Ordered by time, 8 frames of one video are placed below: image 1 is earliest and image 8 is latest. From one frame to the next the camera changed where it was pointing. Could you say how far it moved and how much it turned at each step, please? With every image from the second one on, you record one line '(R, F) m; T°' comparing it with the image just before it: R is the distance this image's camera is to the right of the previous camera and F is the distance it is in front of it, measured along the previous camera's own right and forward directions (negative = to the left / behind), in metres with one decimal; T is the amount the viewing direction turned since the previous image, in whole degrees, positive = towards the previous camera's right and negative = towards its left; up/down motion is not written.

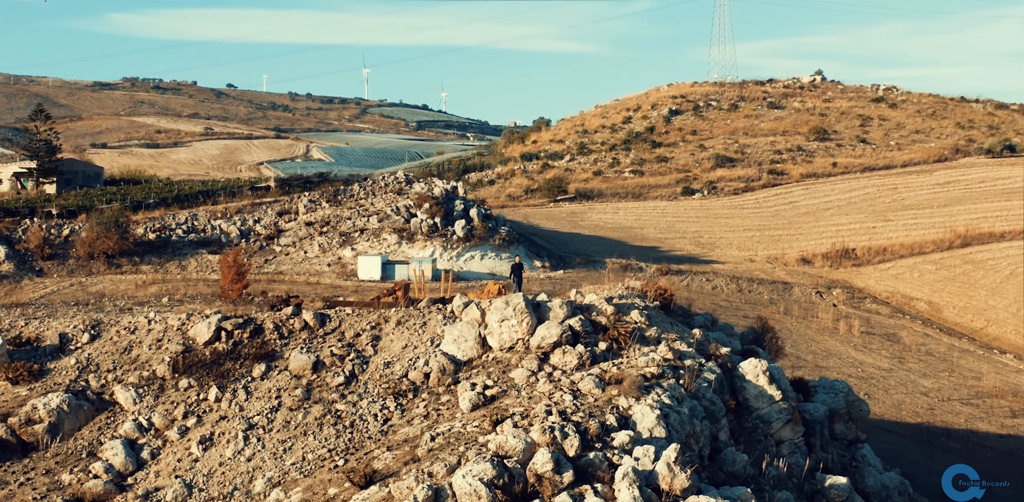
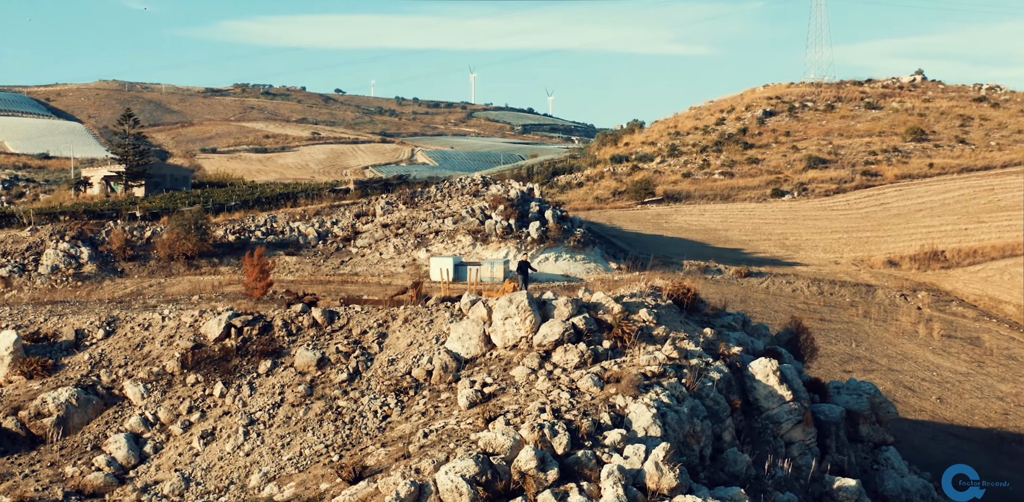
(+0.7, +0.1) m; -3°
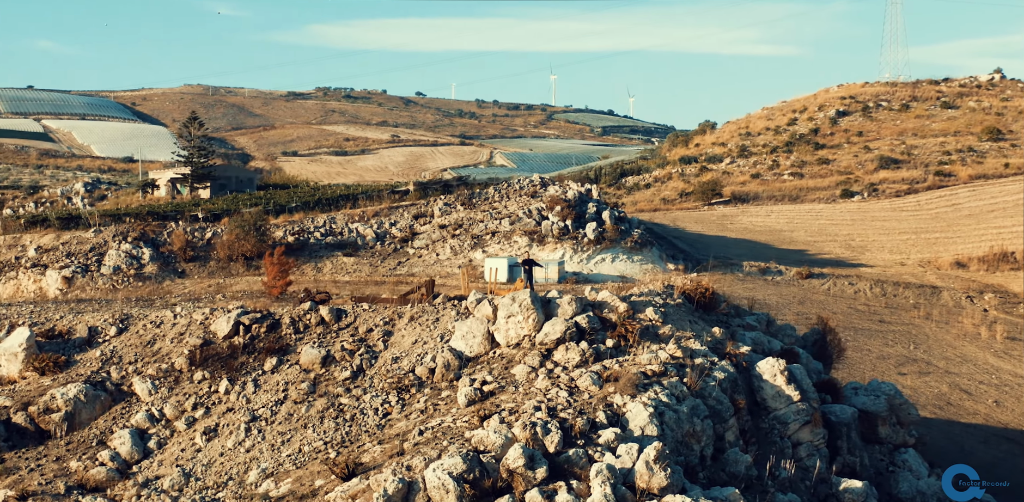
(+0.5, +0.1) m; -2°
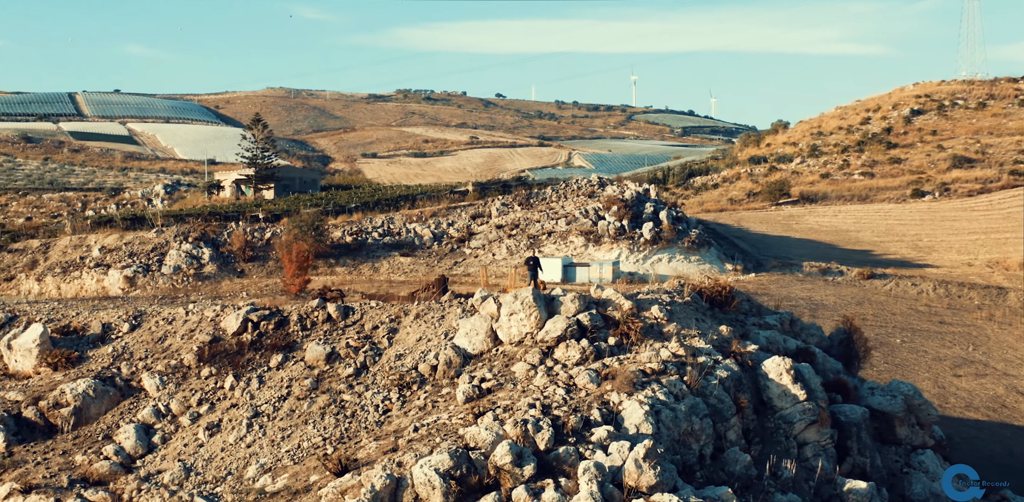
(+0.5, +0.1) m; -2°
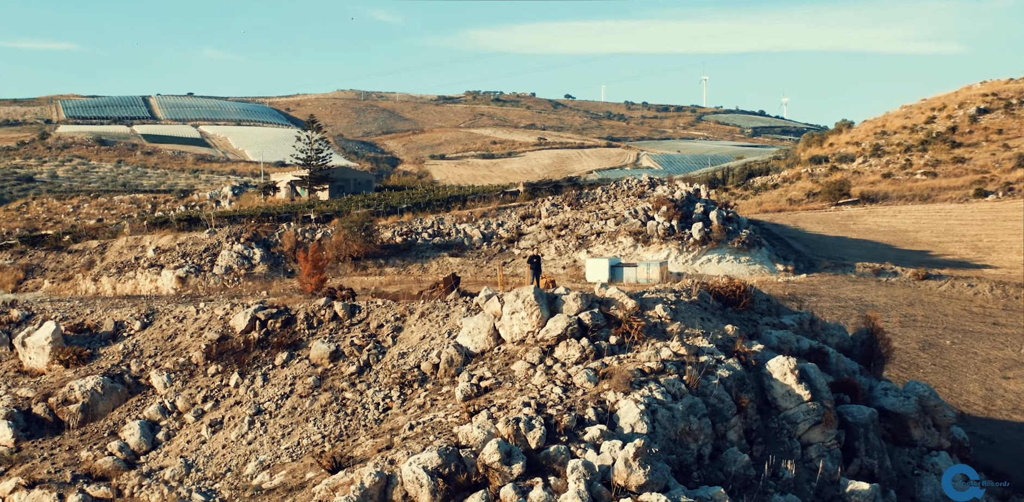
(+0.5, 0.0) m; -2°
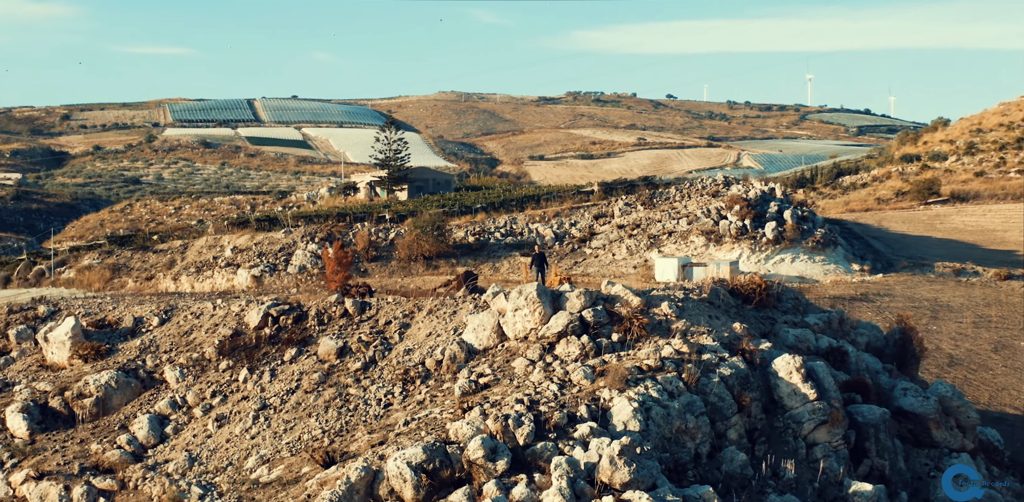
(+0.7, 0.0) m; -3°
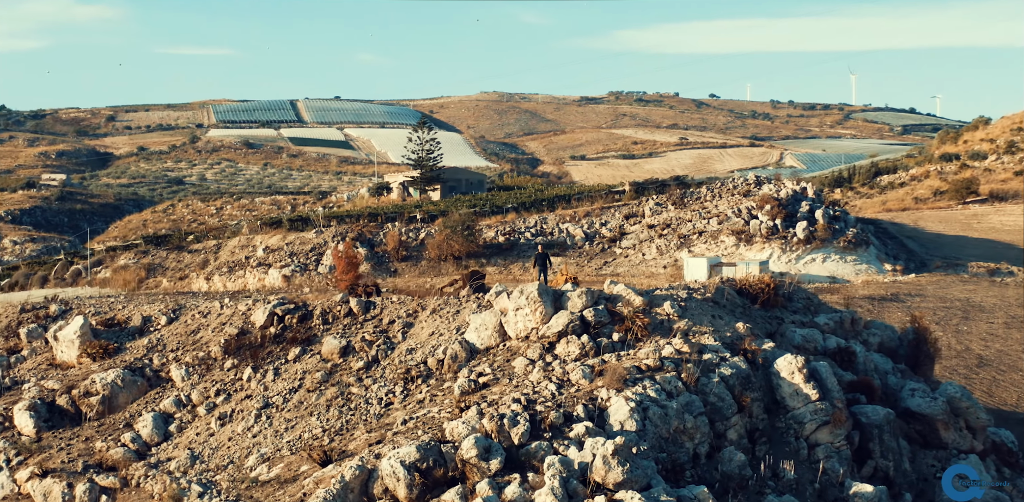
(+0.3, 0.0) m; -1°
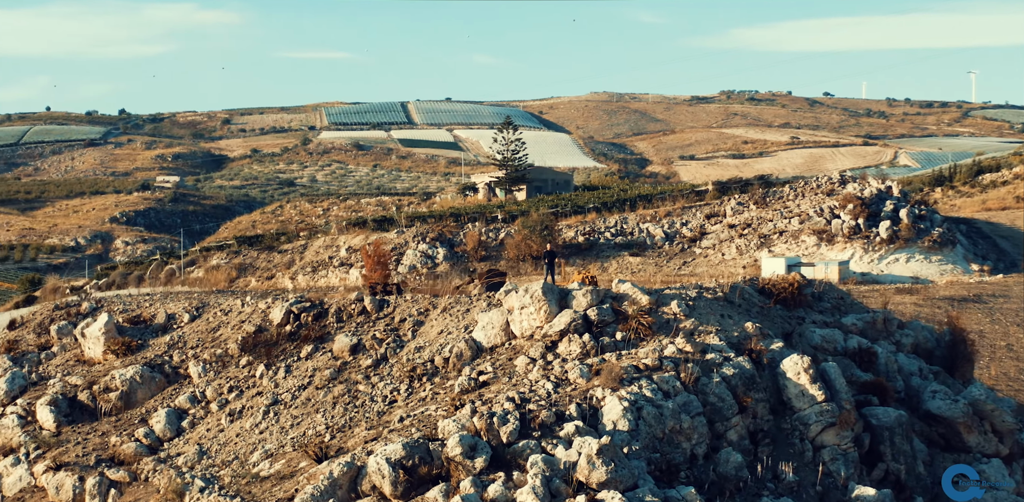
(+0.7, 0.0) m; -3°
